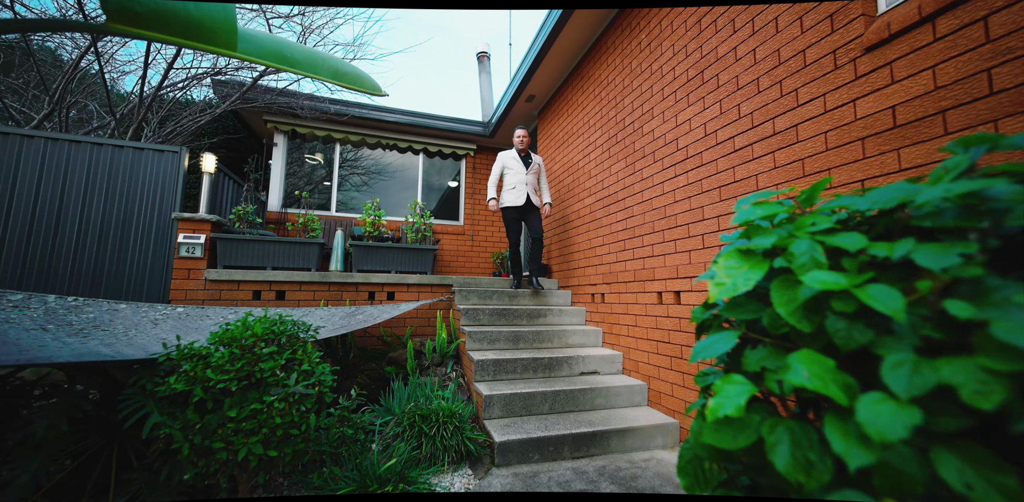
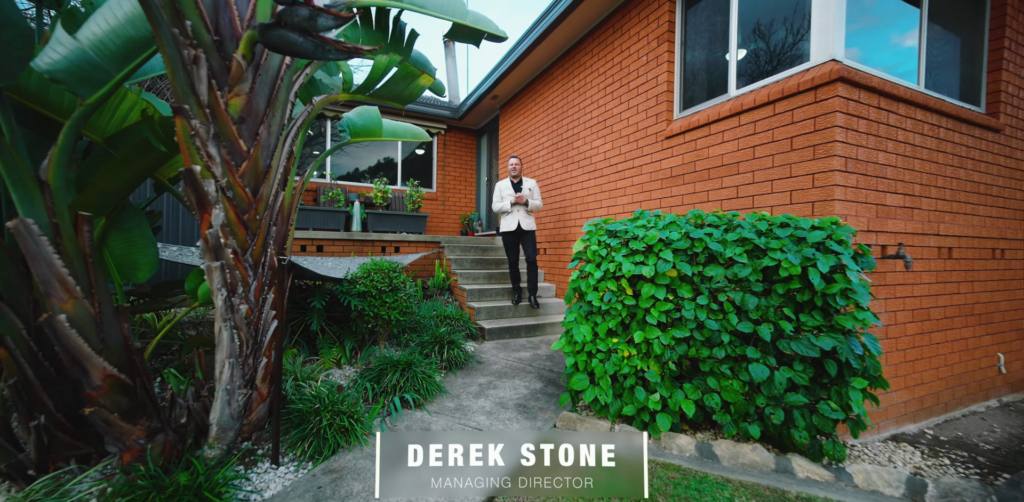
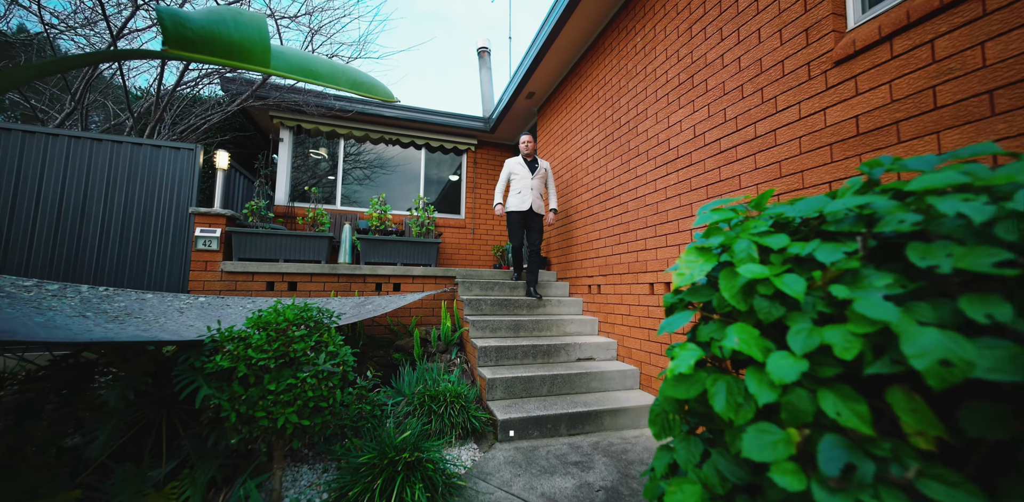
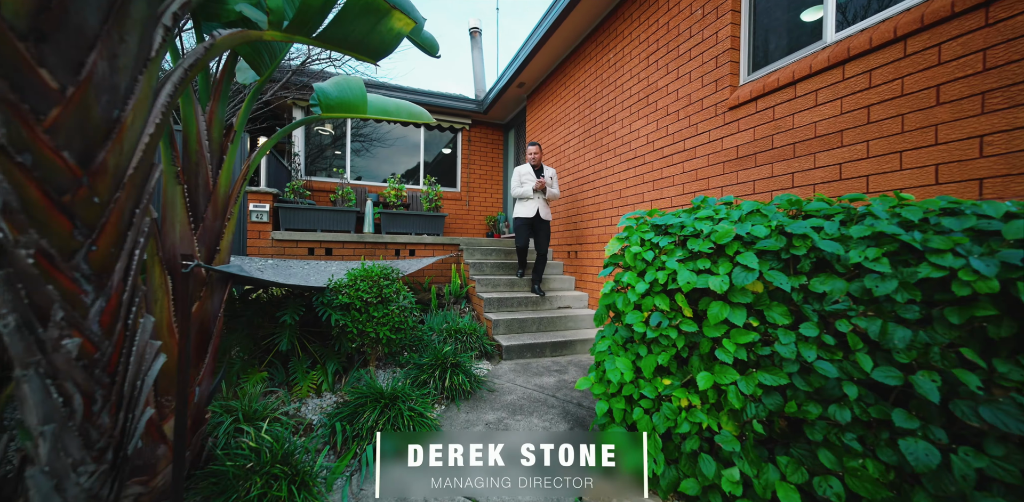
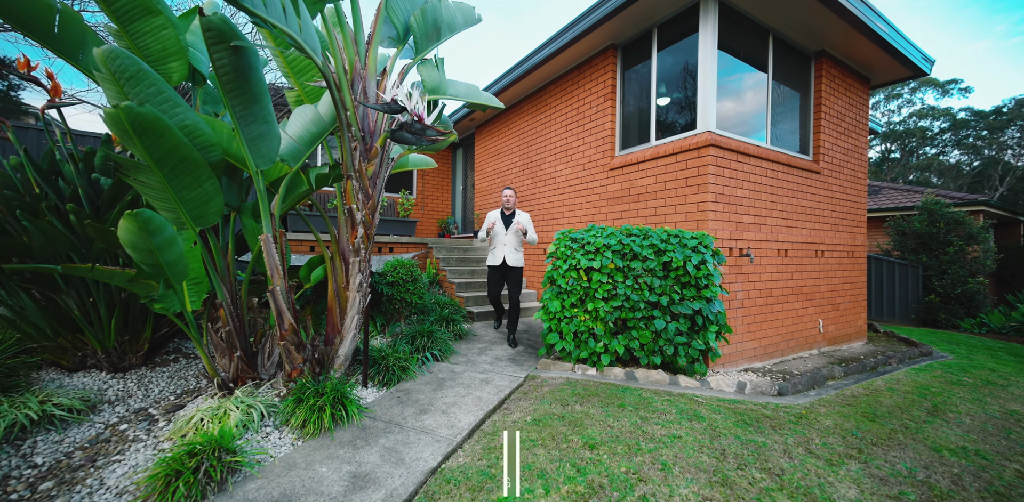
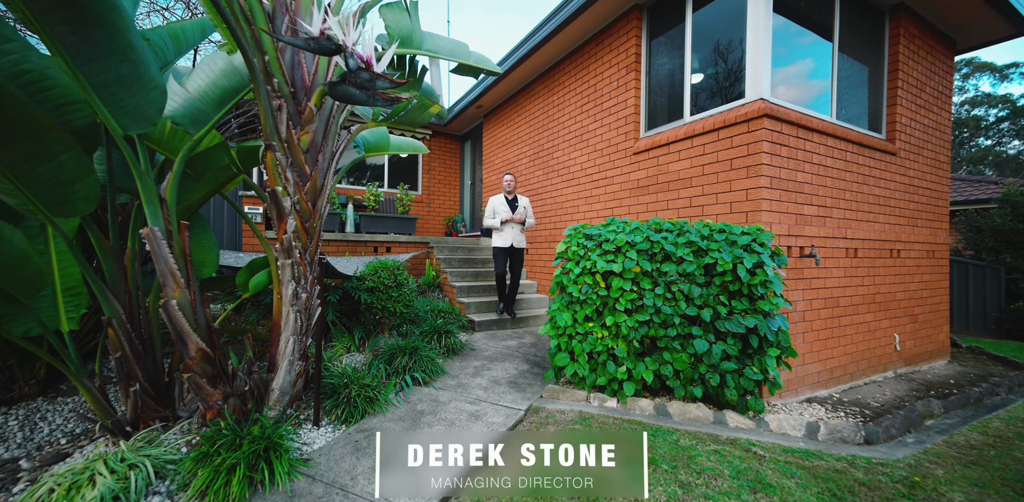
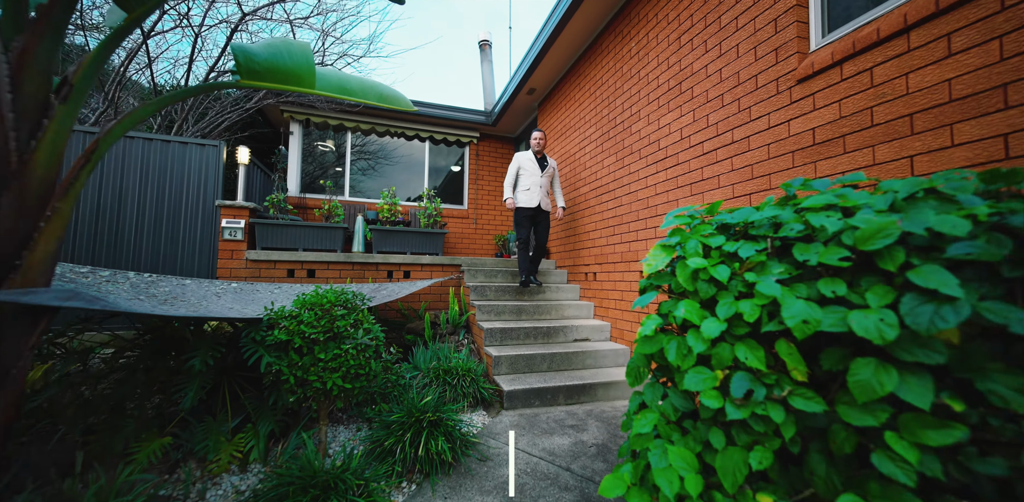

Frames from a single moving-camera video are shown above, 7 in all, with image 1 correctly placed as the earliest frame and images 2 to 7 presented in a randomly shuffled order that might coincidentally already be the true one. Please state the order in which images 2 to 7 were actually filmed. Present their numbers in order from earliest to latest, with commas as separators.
3, 7, 4, 2, 6, 5
